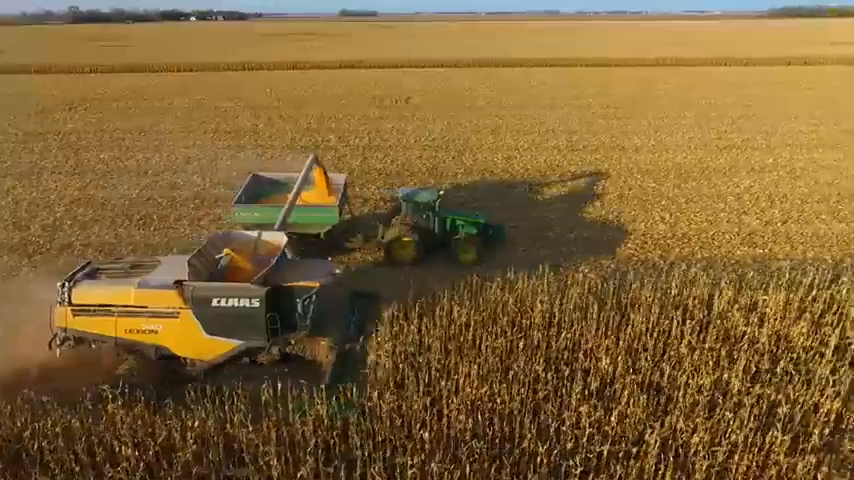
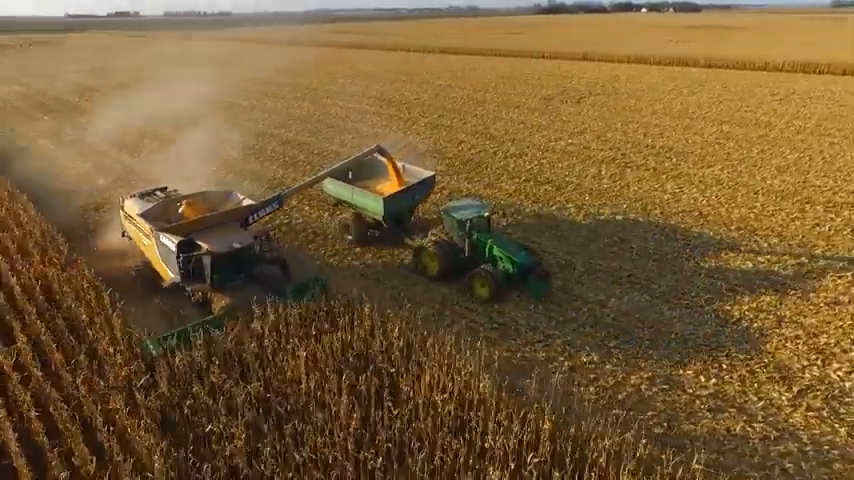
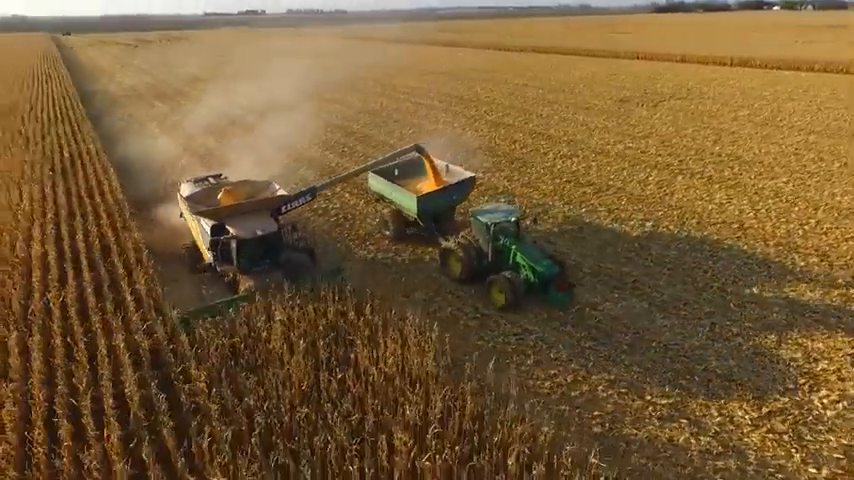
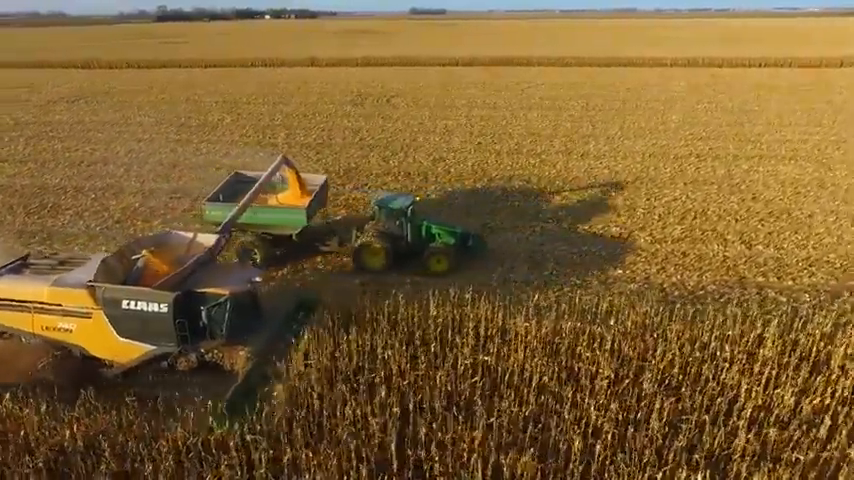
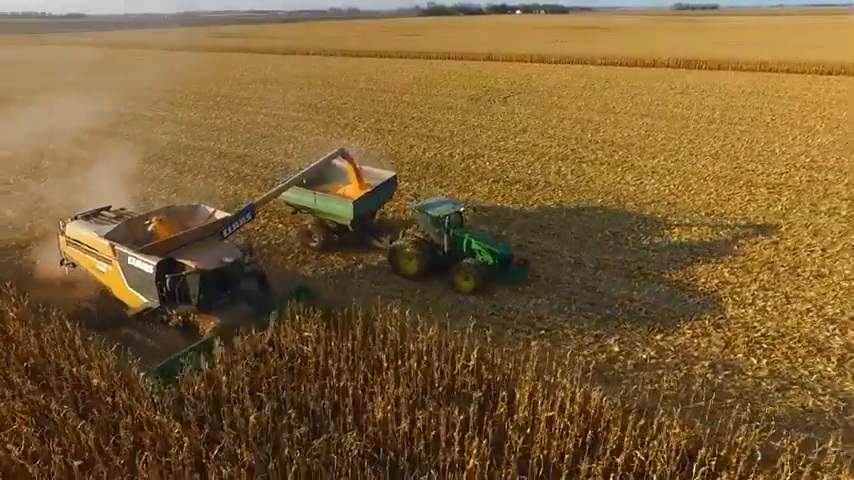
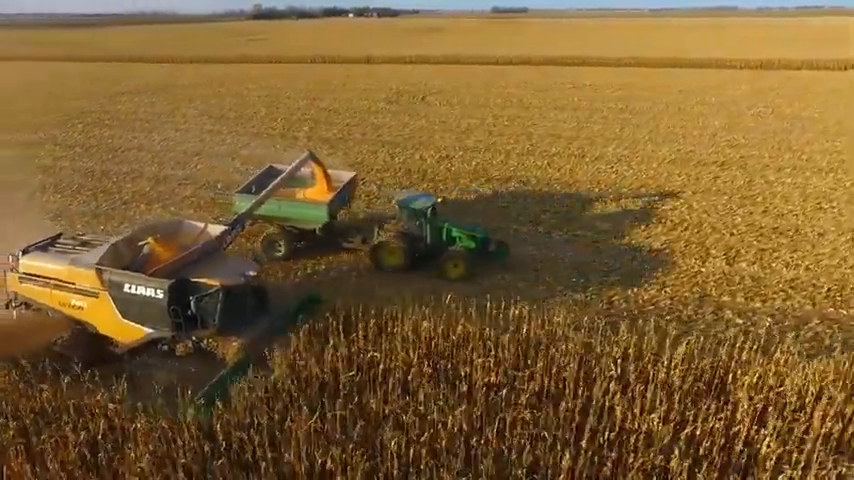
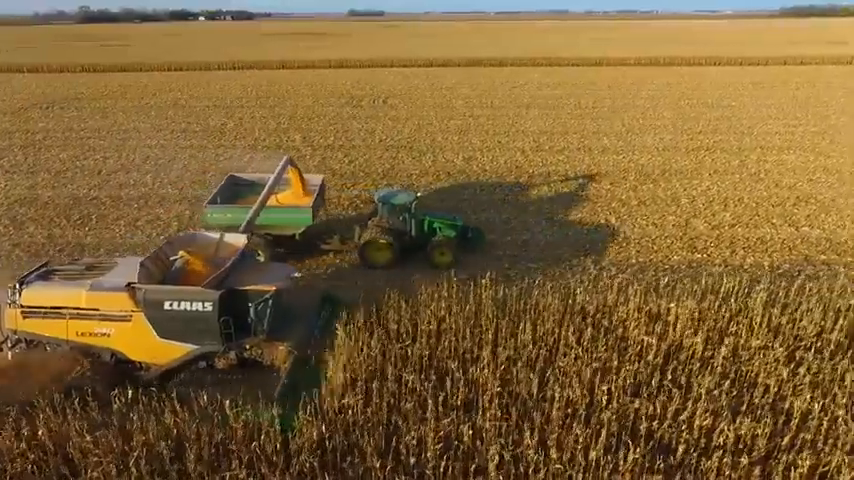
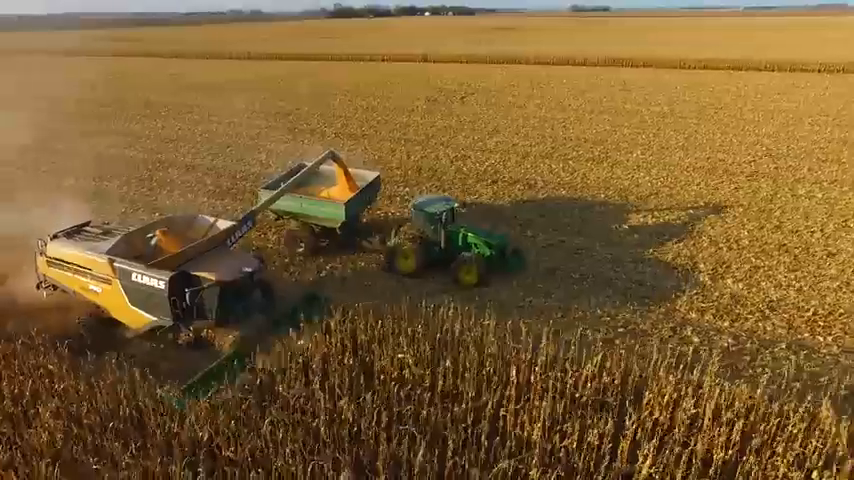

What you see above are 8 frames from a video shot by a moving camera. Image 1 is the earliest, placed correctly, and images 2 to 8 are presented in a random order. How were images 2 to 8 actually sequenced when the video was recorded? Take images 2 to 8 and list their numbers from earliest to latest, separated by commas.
7, 4, 6, 8, 5, 2, 3
